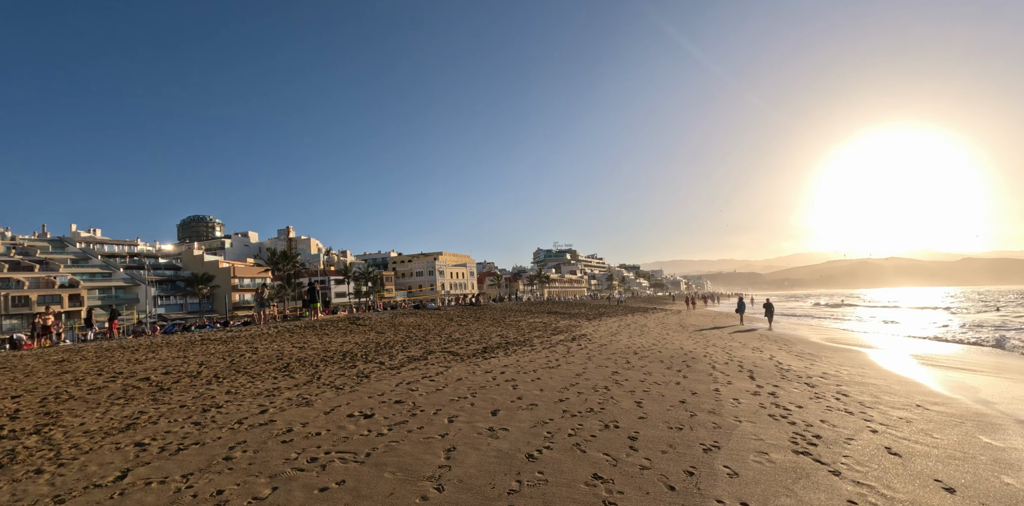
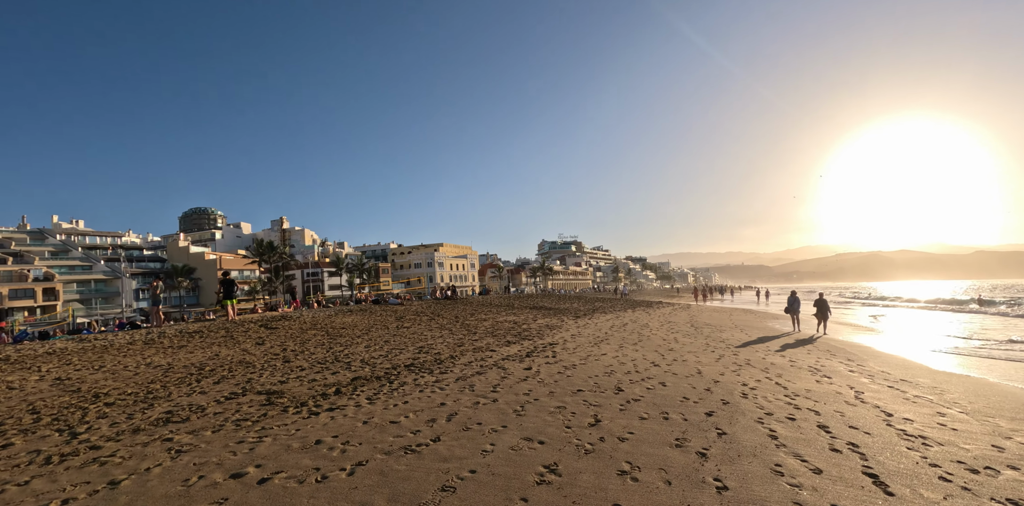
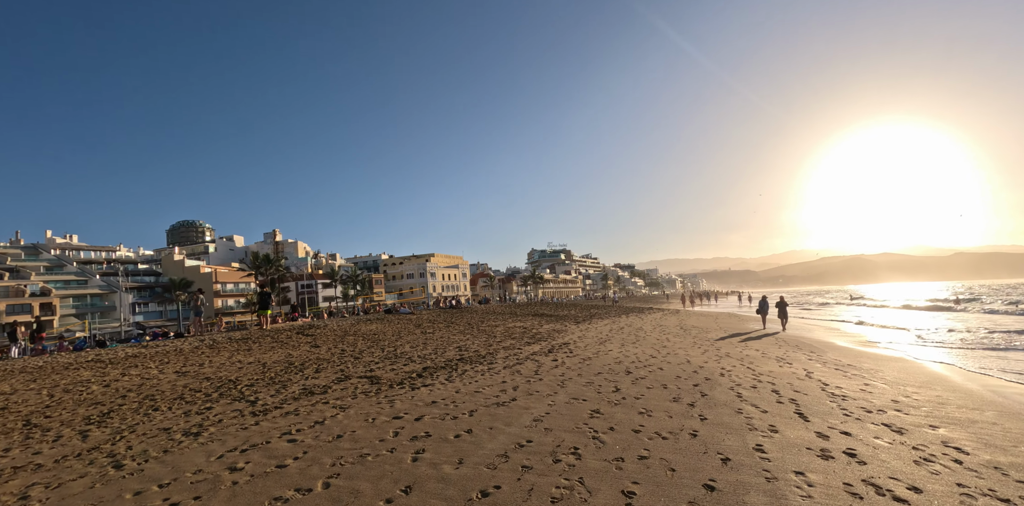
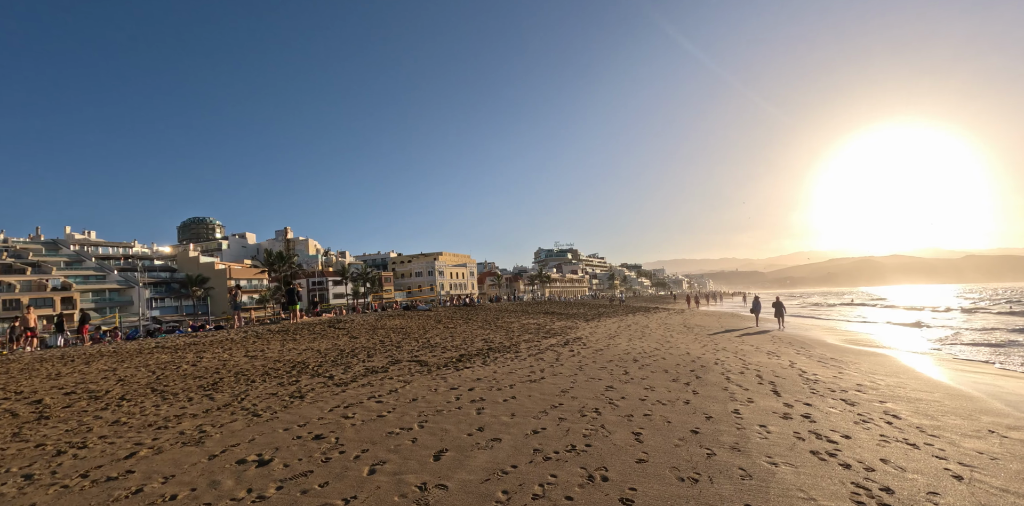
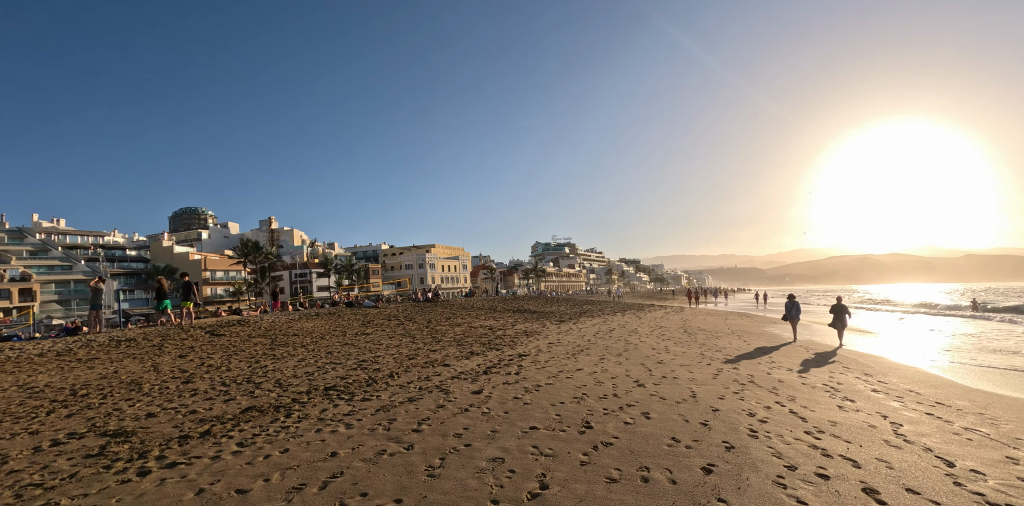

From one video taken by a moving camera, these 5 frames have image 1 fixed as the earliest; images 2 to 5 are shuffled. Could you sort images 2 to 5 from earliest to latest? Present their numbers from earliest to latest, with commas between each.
4, 3, 2, 5
